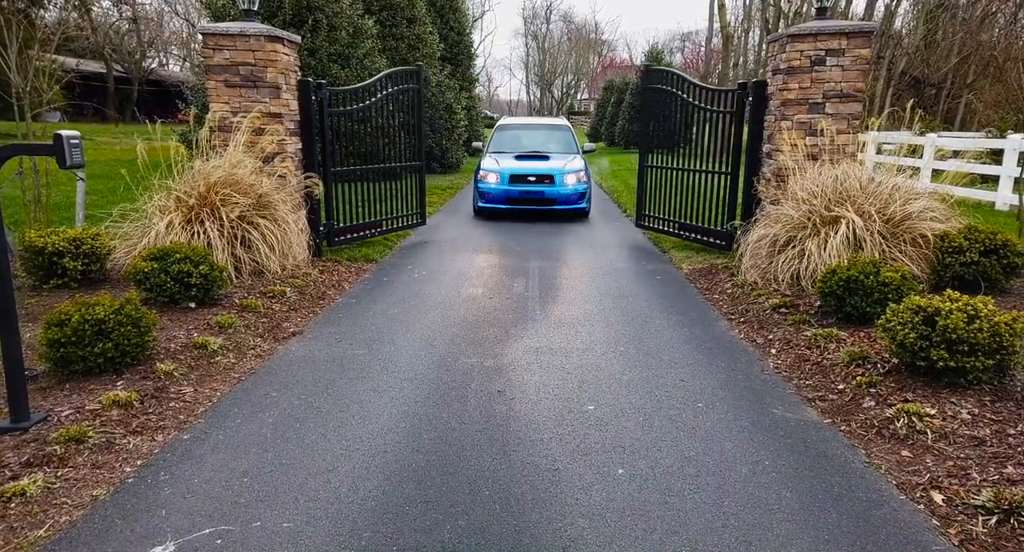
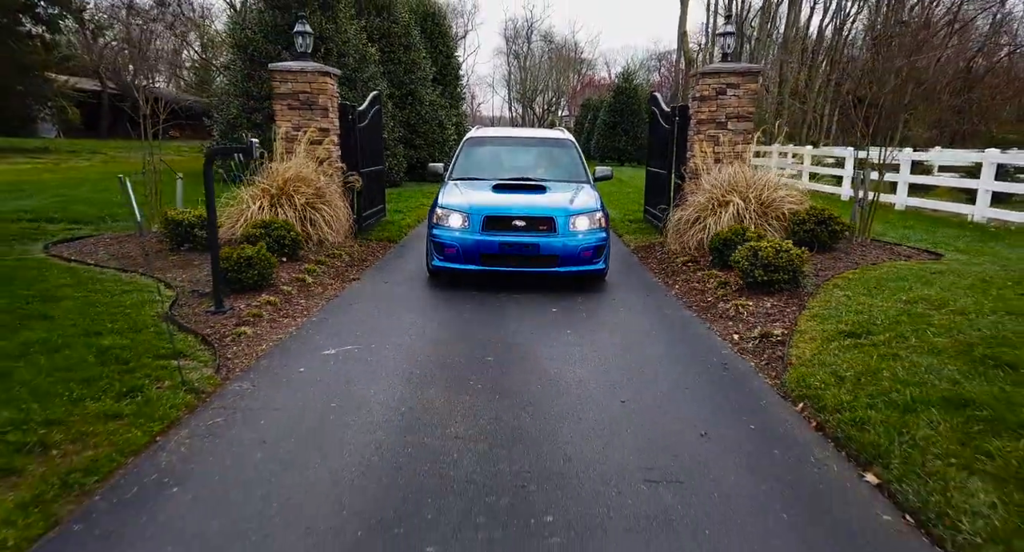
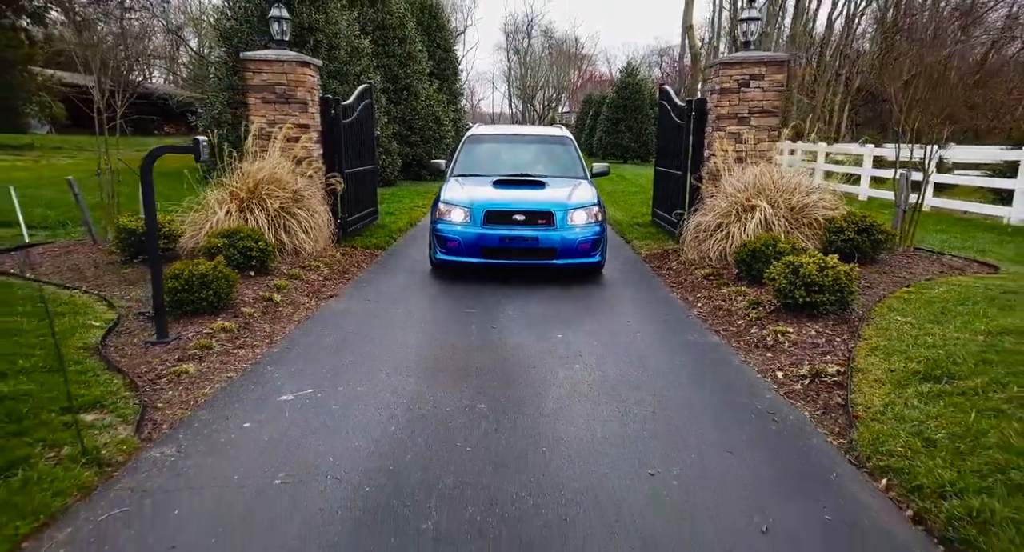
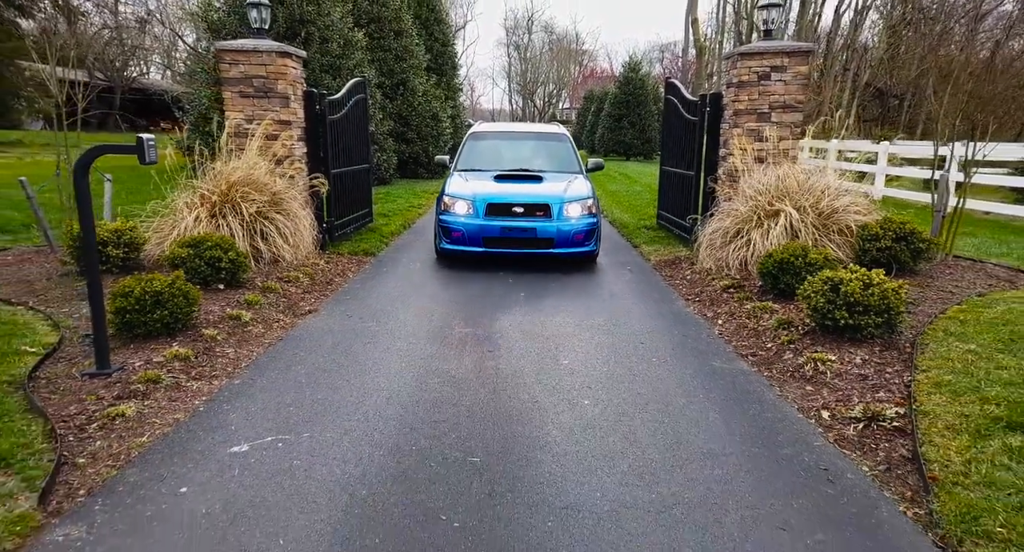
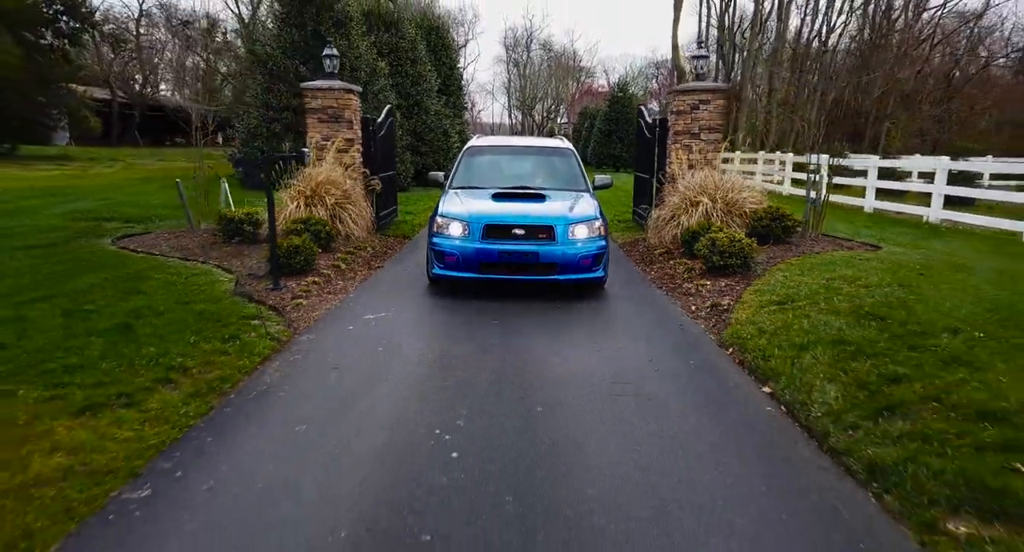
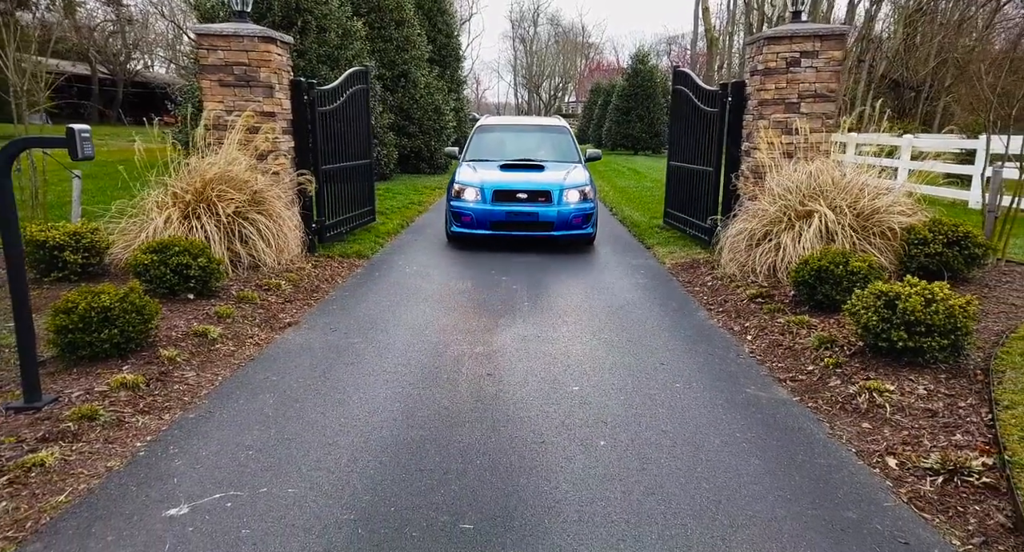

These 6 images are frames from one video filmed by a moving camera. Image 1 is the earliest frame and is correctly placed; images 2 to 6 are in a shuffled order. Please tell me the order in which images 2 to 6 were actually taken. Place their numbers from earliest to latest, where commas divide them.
6, 4, 3, 2, 5
